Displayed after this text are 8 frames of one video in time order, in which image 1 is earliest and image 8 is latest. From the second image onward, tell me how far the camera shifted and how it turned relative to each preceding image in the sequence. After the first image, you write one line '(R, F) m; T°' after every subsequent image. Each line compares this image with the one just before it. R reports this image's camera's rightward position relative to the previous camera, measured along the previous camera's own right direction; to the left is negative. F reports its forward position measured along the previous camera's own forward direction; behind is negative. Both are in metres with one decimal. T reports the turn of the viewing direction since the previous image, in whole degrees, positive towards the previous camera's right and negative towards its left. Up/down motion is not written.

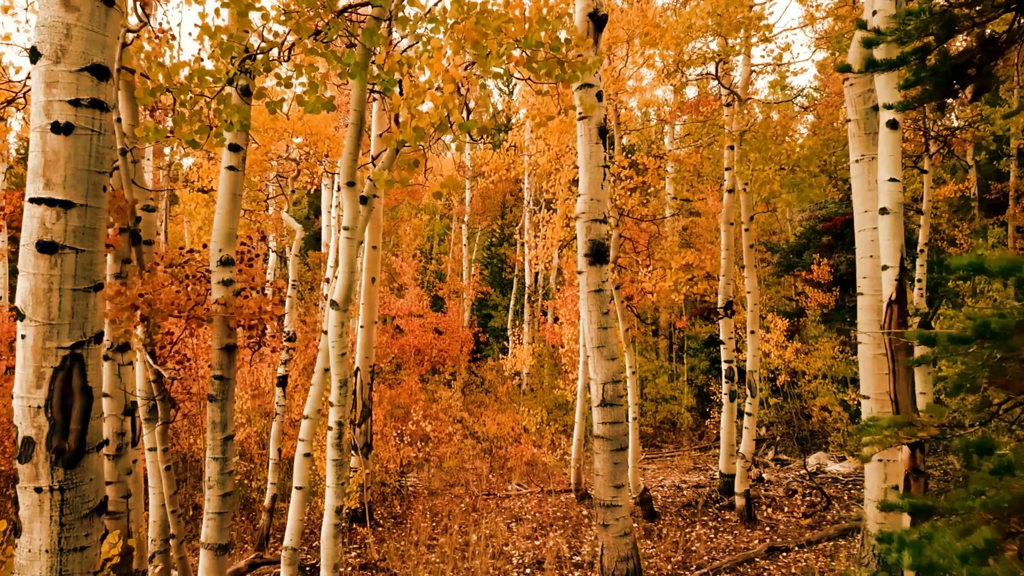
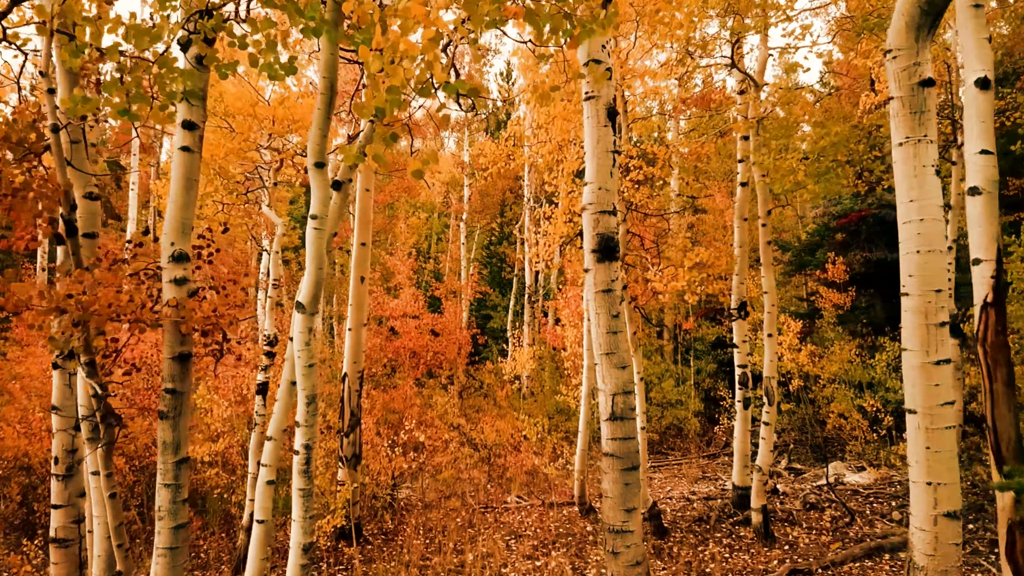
(0.0, +0.6) m; 0°
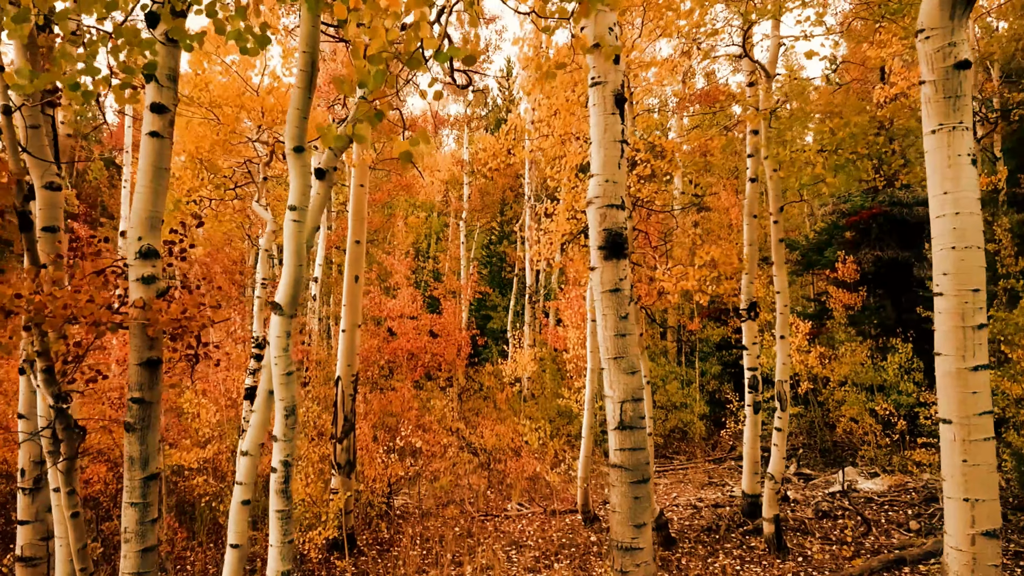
(0.0, +0.3) m; 0°
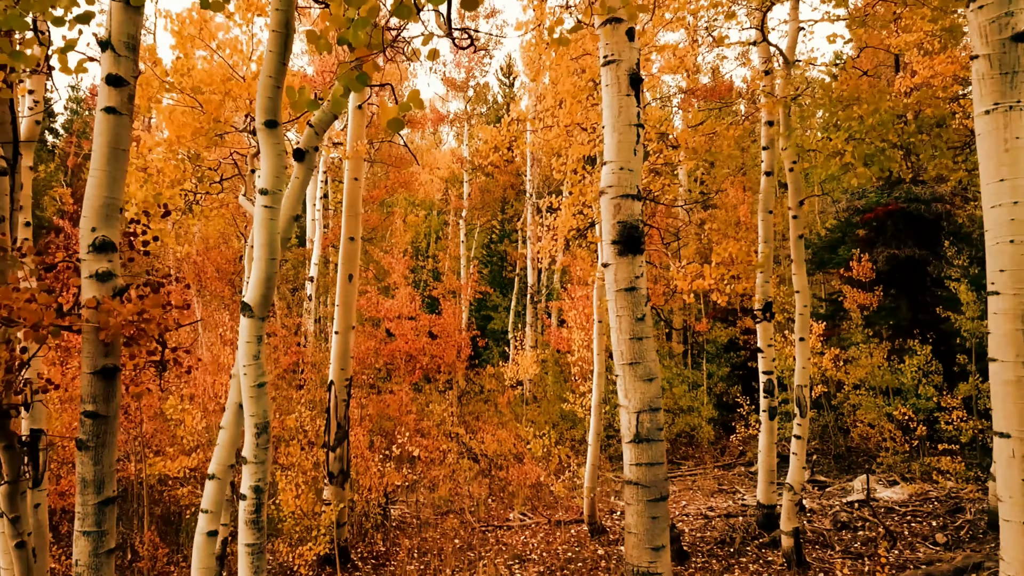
(0.0, +0.4) m; 0°
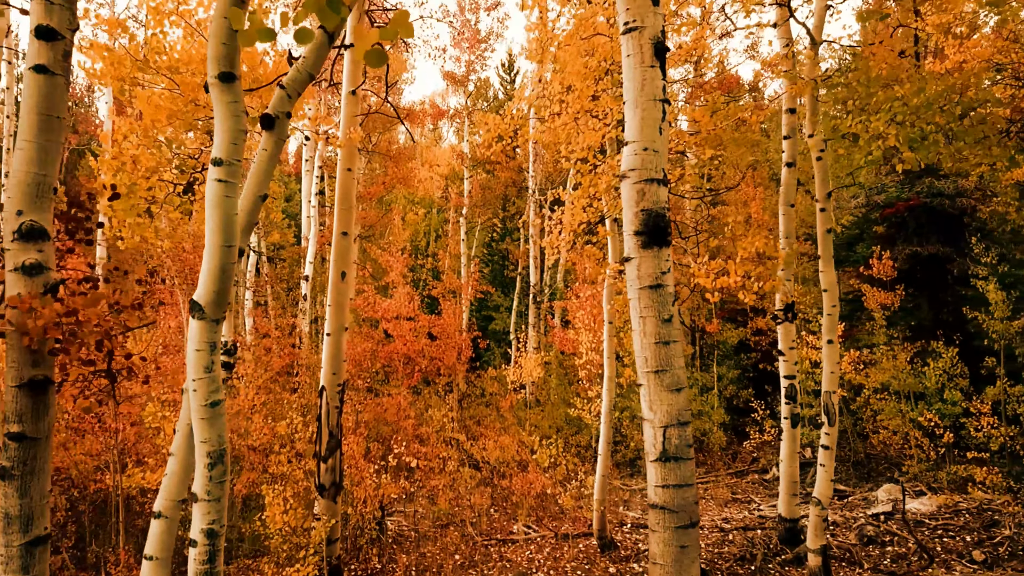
(-0.1, +0.5) m; 0°
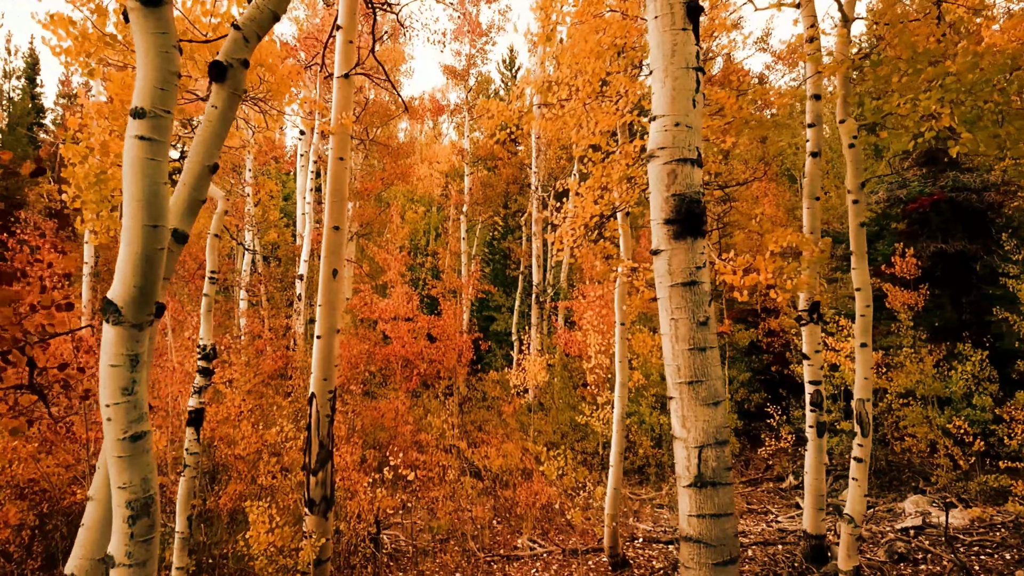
(-0.1, +0.5) m; 0°
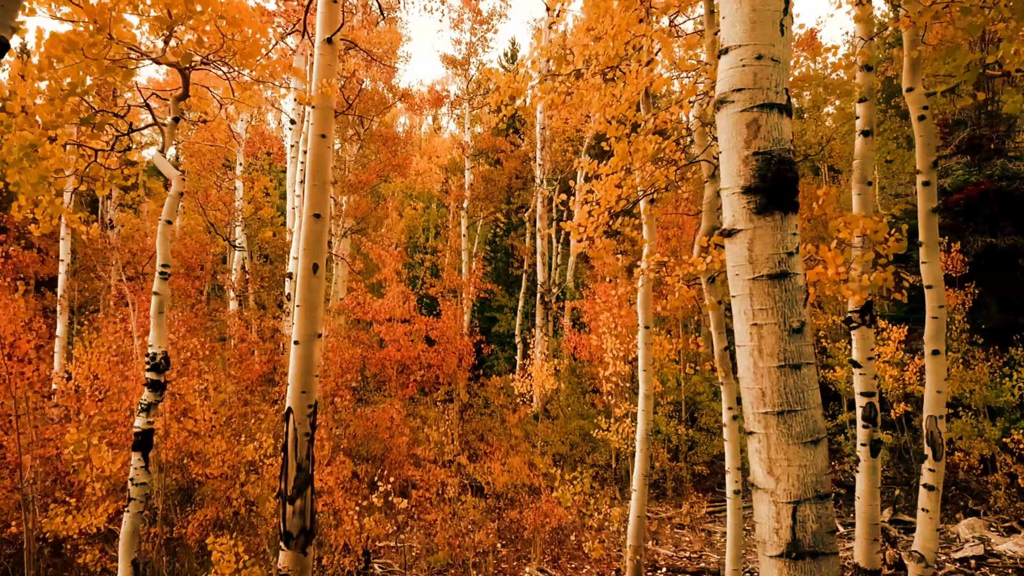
(-0.1, +0.8) m; 0°
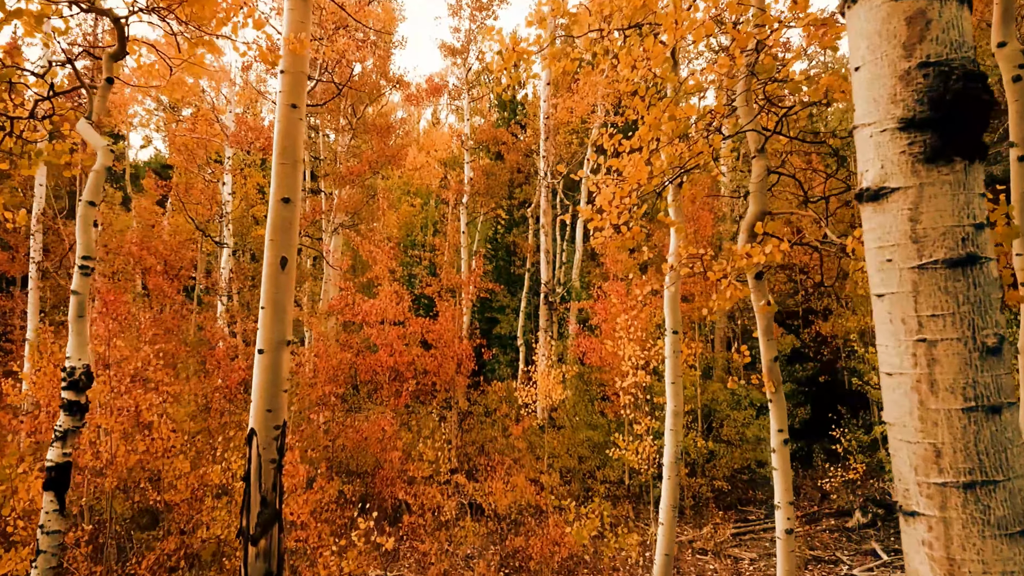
(-0.1, +0.8) m; 0°
